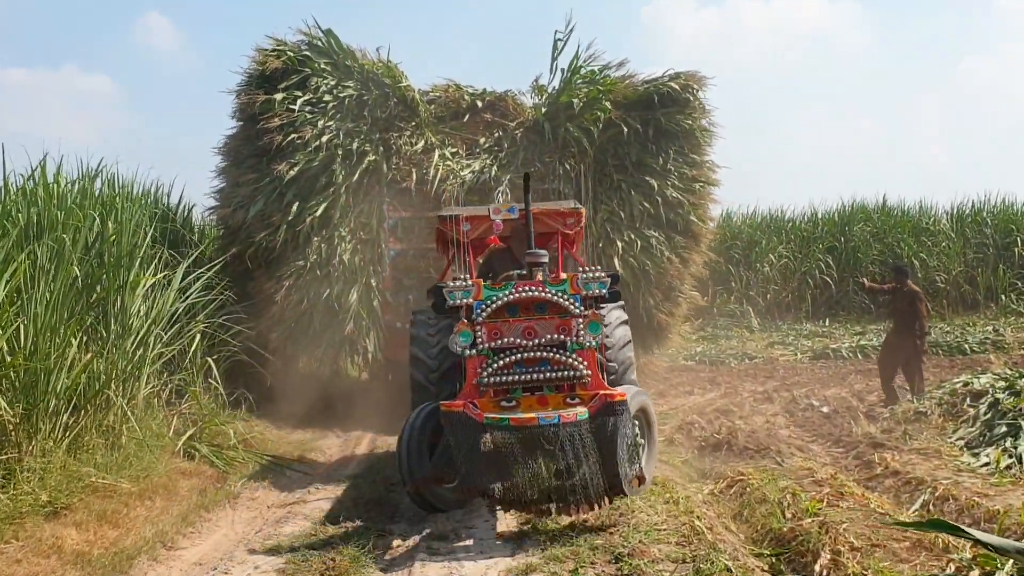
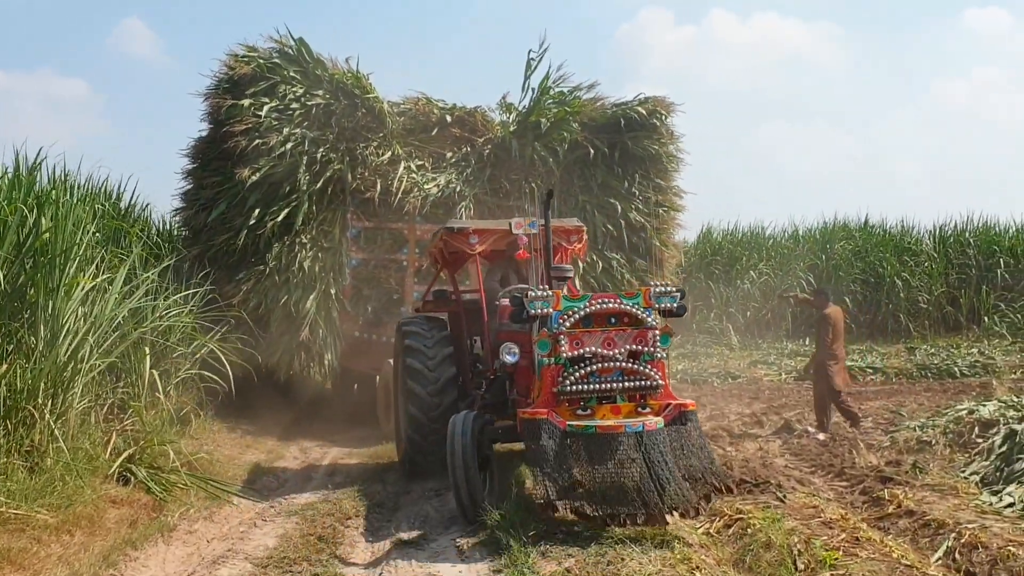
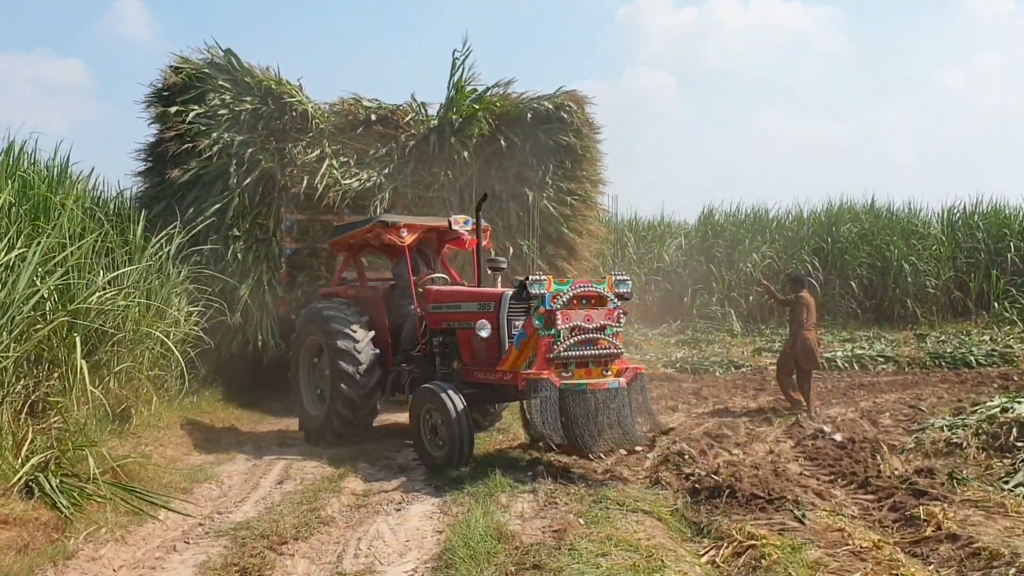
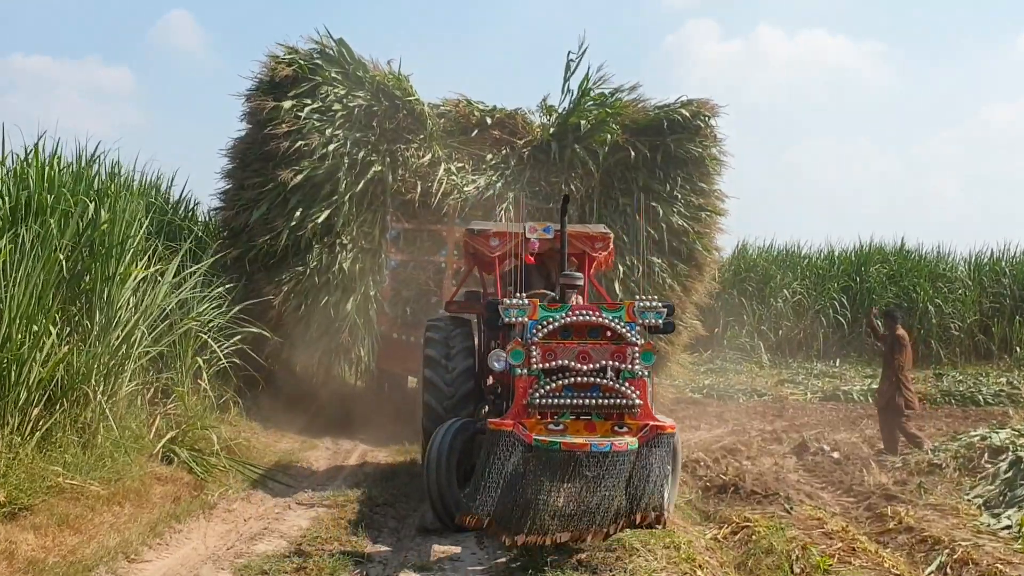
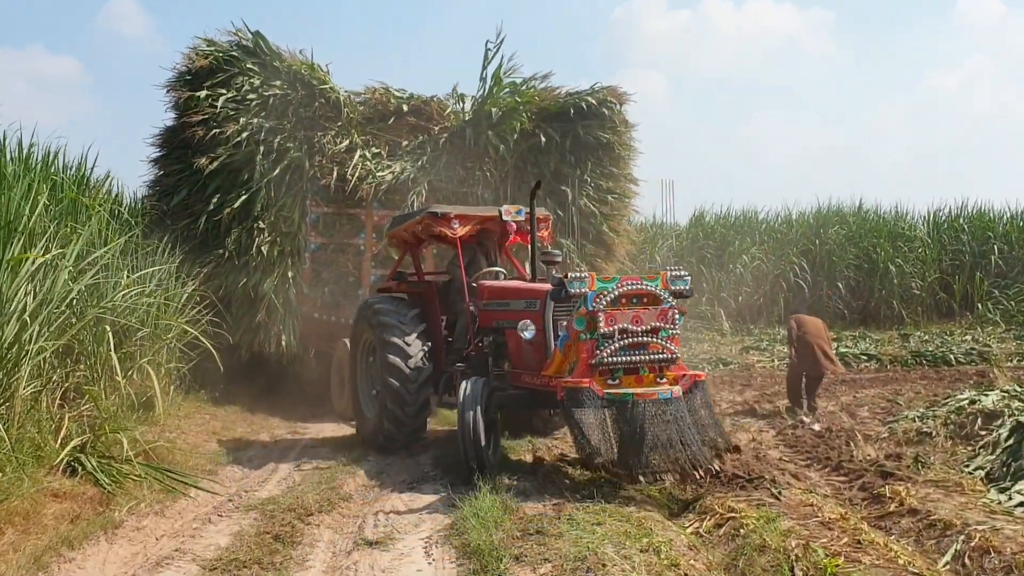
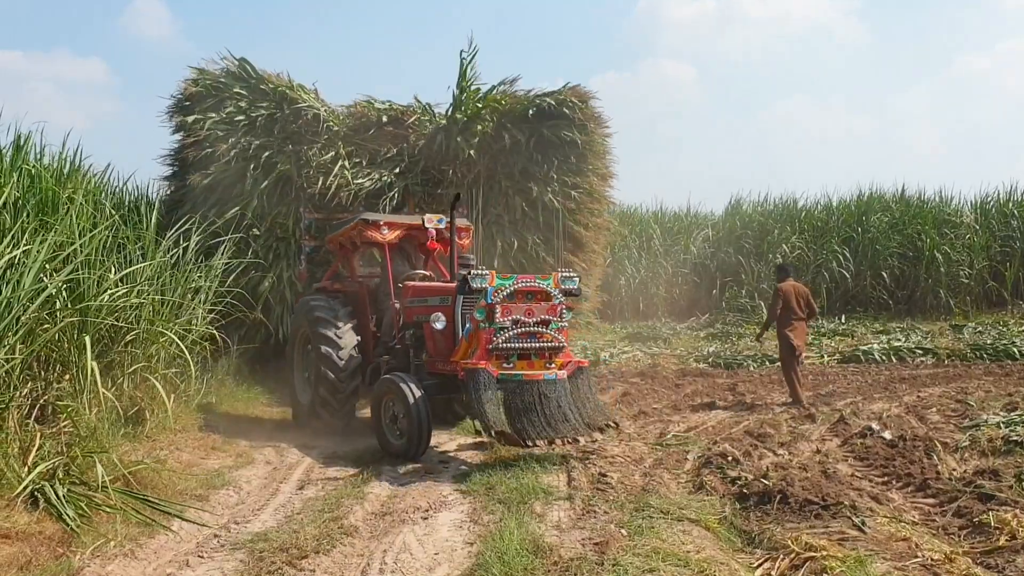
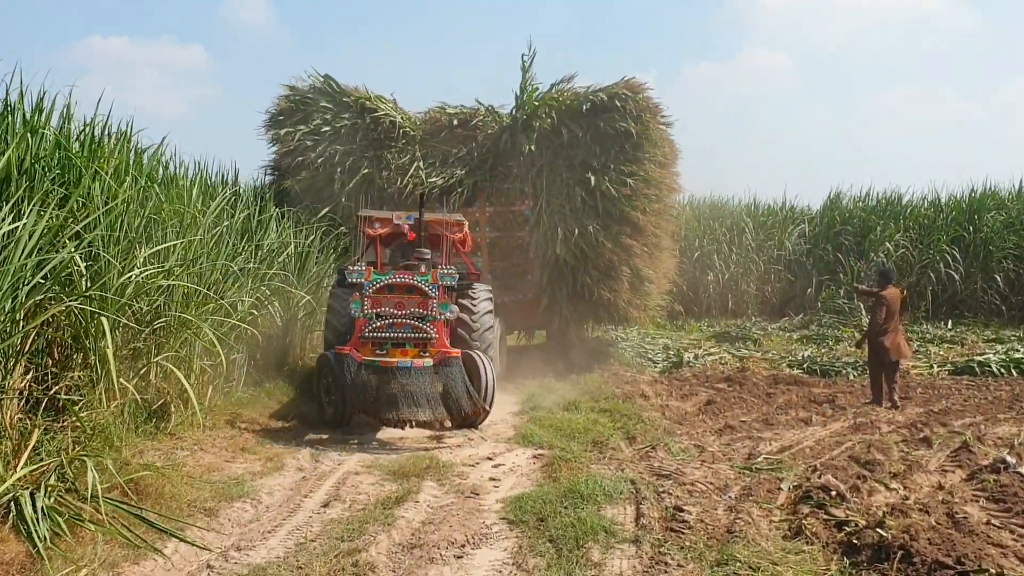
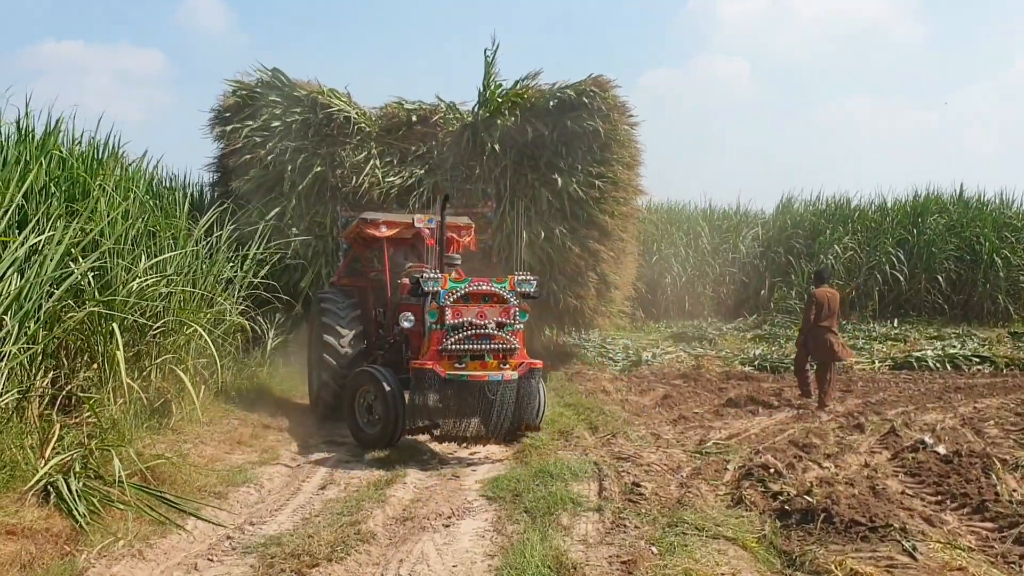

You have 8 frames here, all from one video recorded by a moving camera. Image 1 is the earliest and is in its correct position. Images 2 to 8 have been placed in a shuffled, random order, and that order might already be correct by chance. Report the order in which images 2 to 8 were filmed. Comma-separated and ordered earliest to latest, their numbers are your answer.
4, 2, 5, 3, 6, 8, 7
